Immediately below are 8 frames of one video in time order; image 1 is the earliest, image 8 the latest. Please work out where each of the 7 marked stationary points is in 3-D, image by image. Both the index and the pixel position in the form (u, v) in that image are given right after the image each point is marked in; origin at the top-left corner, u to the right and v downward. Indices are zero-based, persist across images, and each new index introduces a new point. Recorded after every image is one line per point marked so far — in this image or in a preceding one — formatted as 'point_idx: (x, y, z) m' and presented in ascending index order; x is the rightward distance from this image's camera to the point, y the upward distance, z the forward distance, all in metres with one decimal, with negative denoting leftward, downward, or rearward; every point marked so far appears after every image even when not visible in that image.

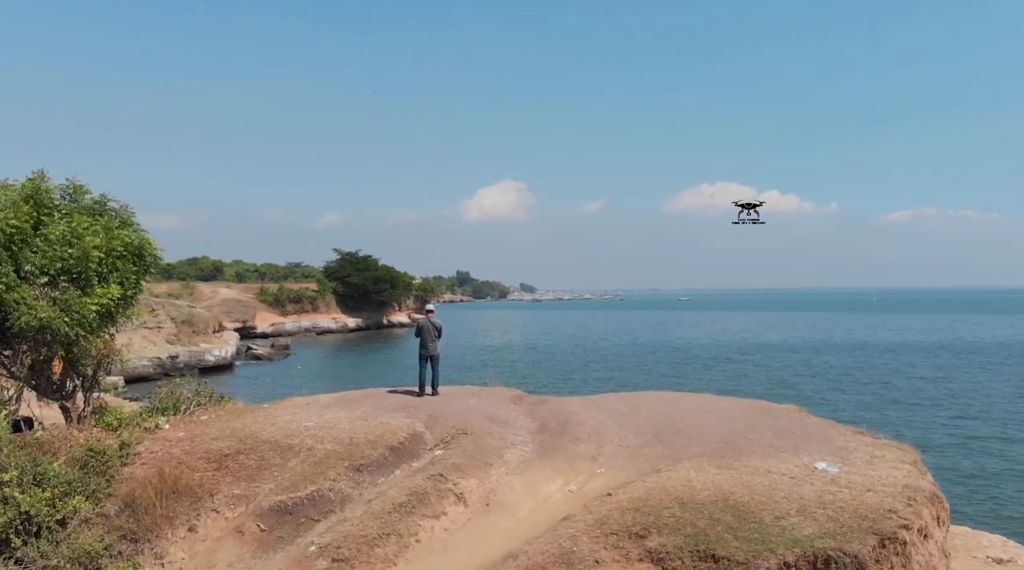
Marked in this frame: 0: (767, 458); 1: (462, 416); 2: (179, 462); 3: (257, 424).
0: (+3.6, -2.5, +12.7) m
1: (-0.9, -2.2, +15.2) m
2: (-4.9, -2.6, +13.1) m
3: (-4.3, -2.3, +14.8) m
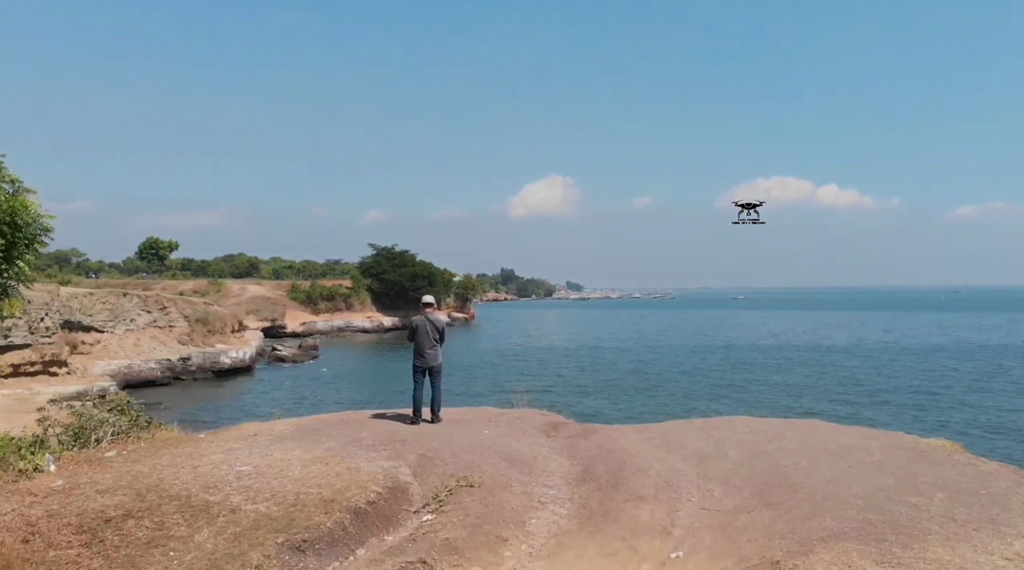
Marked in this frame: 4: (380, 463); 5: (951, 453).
0: (+3.8, -2.3, +7.7) m
1: (-0.5, -2.0, +10.5) m
2: (-4.7, -2.4, +8.6) m
3: (-3.9, -2.1, +10.3) m
4: (-1.5, -2.0, +10.1) m
5: (+5.3, -2.0, +10.7) m
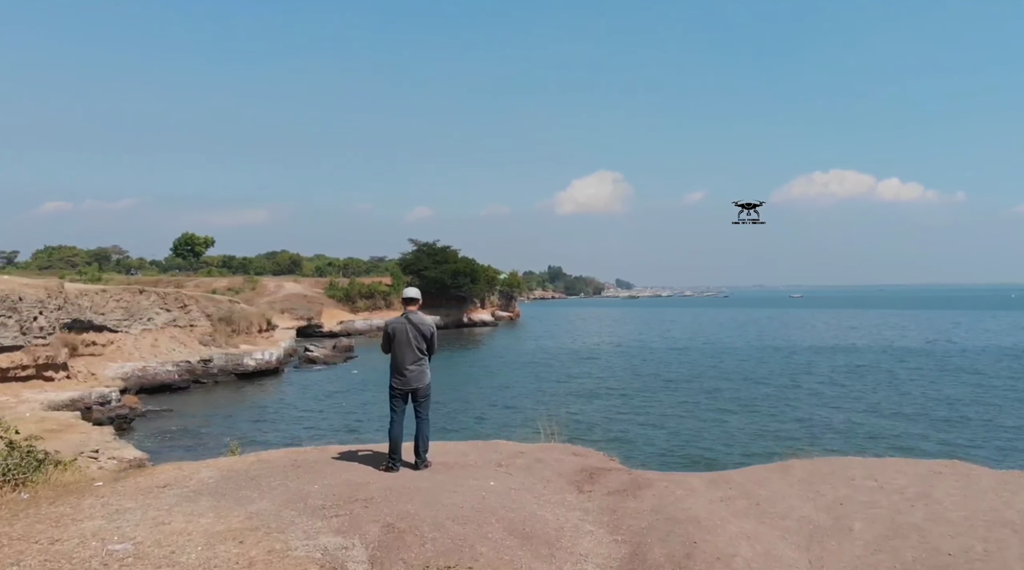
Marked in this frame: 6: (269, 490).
0: (+3.8, -2.2, +4.0) m
1: (-0.4, -1.9, +7.0) m
2: (-4.7, -2.3, +5.4) m
3: (-3.8, -2.0, +7.0) m
4: (-1.4, -1.9, +6.7) m
5: (+5.4, -1.9, +6.9) m
6: (-2.2, -1.8, +7.9) m
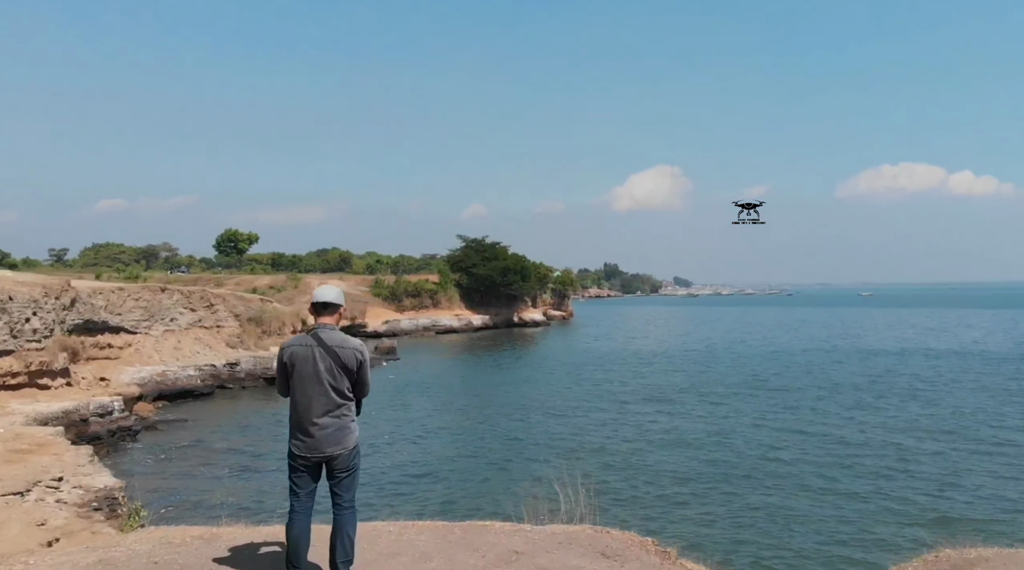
0: (+3.4, -2.2, +0.4) m
1: (-0.6, -1.9, +3.7) m
2: (-4.9, -2.3, +2.3) m
3: (-4.0, -2.0, +3.8) m
4: (-1.6, -1.9, +3.4) m
5: (+5.2, -1.9, +3.2) m
6: (-2.3, -1.8, +4.6) m
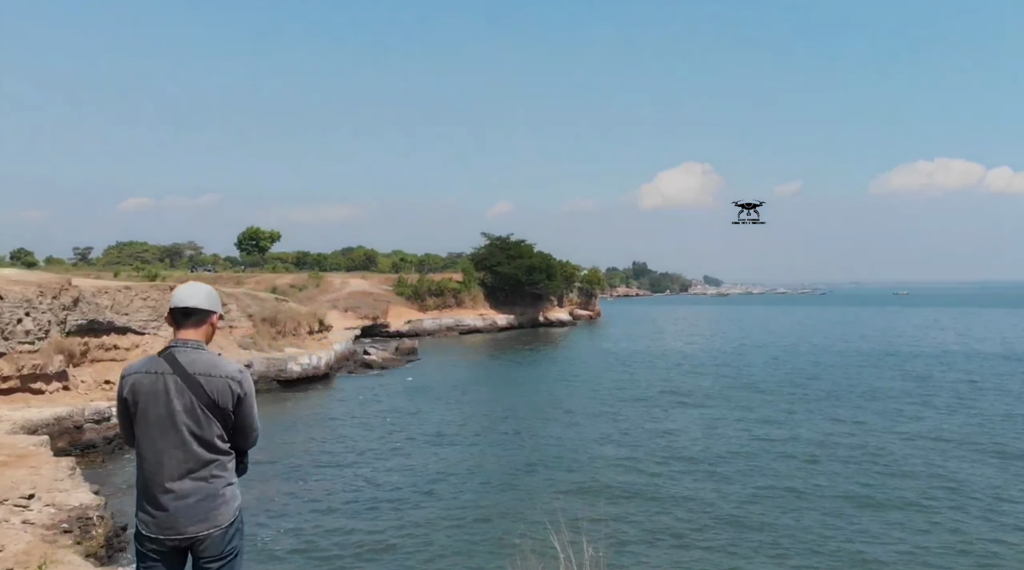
0: (+3.1, -2.2, -1.4) m
1: (-0.8, -1.9, +2.0) m
2: (-5.2, -2.3, +0.8) m
3: (-4.2, -2.0, +2.3) m
4: (-1.8, -1.9, +1.8) m
5: (+4.9, -1.9, +1.3) m
6: (-2.5, -1.8, +3.1) m
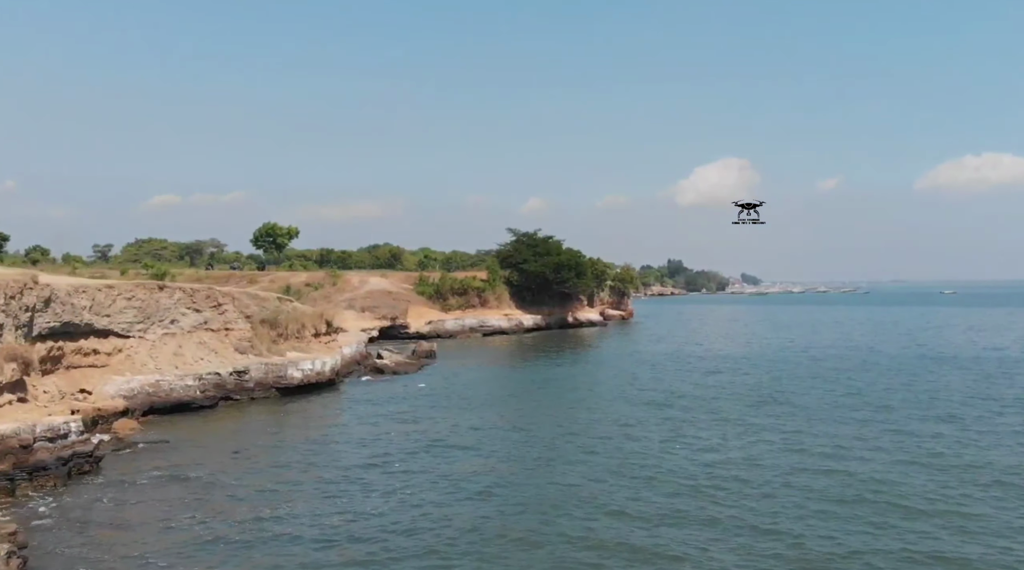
0: (+2.3, -2.3, -4.8) m
1: (-1.5, -2.0, -1.2) m
2: (-5.9, -2.4, -2.3) m
3: (-4.9, -2.1, -0.8) m
4: (-2.5, -2.0, -1.4) m
5: (+4.3, -2.0, -2.2) m
6: (-3.1, -1.8, -0.1) m
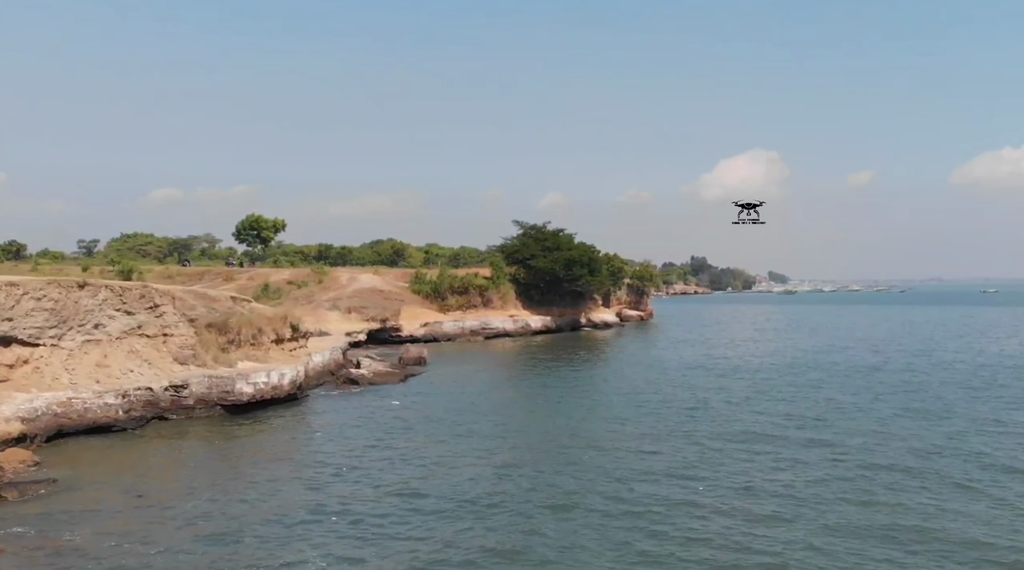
0: (+1.0, -2.3, -10.5) m
1: (-2.7, -2.0, -6.8) m
2: (-7.1, -2.4, -7.8) m
3: (-6.1, -2.1, -6.3) m
4: (-3.7, -2.0, -7.0) m
5: (+3.0, -2.0, -7.9) m
6: (-4.3, -1.9, -5.7) m
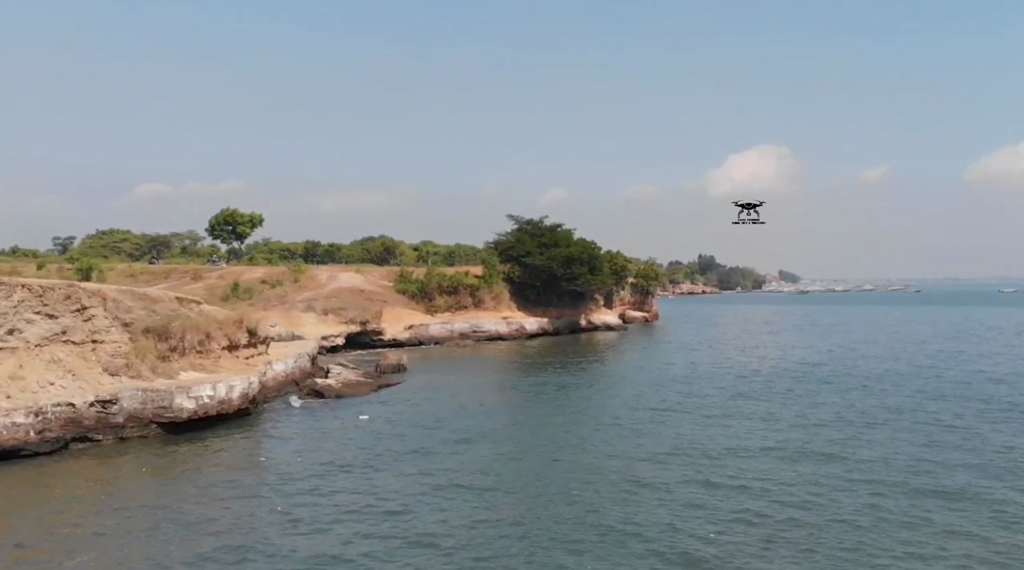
0: (+0.2, -2.3, -14.5) m
1: (-3.4, -2.0, -10.8) m
2: (-7.9, -2.4, -11.7) m
3: (-6.8, -2.1, -10.2) m
4: (-4.5, -2.0, -10.9) m
5: (+2.2, -2.0, -11.9) m
6: (-5.1, -1.9, -9.6) m
